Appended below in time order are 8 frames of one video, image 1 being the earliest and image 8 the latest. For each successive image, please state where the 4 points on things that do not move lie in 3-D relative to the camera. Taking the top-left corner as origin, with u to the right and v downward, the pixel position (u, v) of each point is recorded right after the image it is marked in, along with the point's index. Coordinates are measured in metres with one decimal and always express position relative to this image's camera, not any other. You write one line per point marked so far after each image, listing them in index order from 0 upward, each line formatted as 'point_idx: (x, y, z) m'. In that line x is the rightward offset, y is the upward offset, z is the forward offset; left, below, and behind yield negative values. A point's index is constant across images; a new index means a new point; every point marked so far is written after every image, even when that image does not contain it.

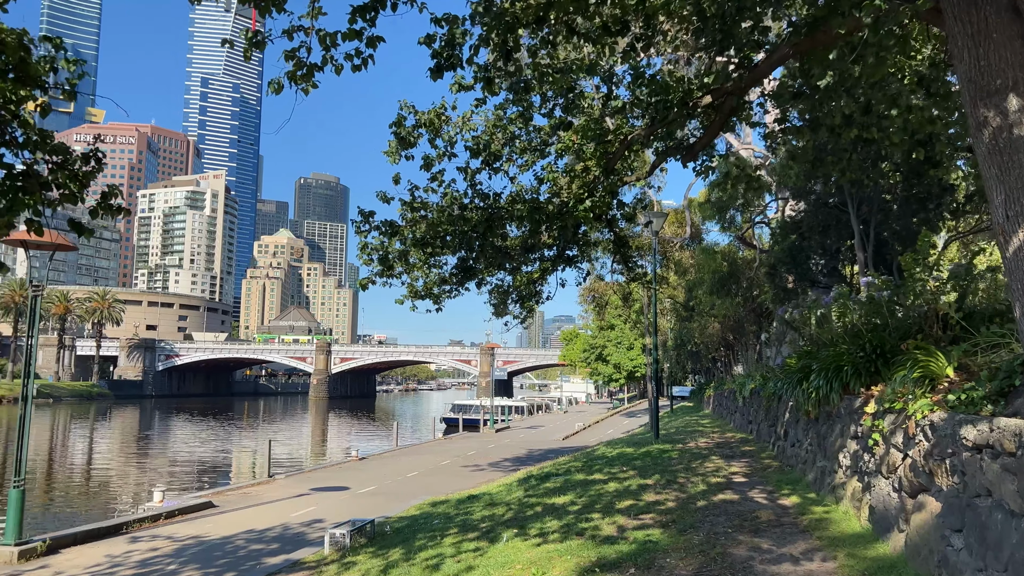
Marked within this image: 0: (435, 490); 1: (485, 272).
0: (-1.4, -3.8, +14.5) m
1: (-0.4, +0.2, +10.4) m
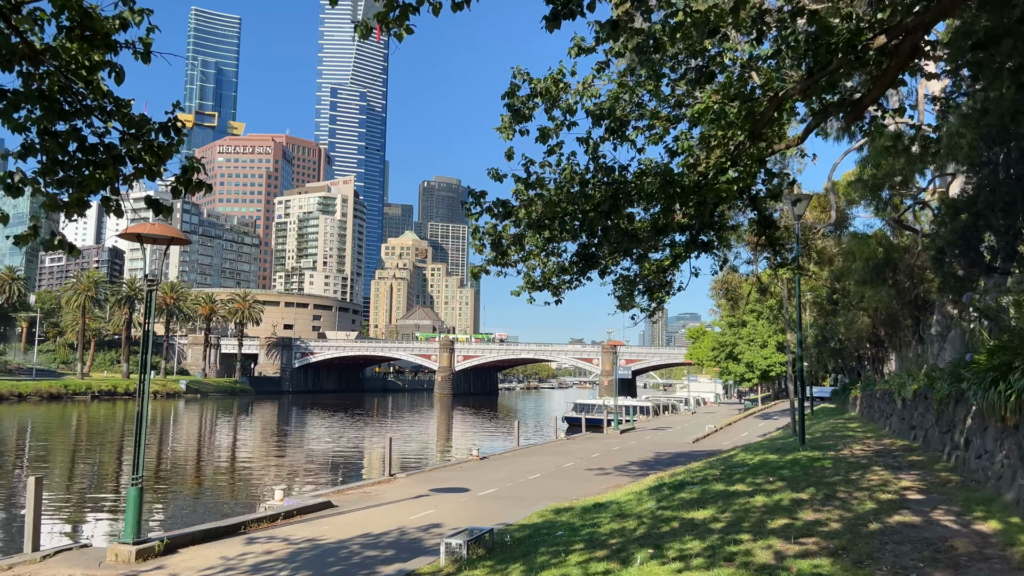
0: (+0.9, -3.6, +13.6) m
1: (+1.2, +0.3, +9.4) m
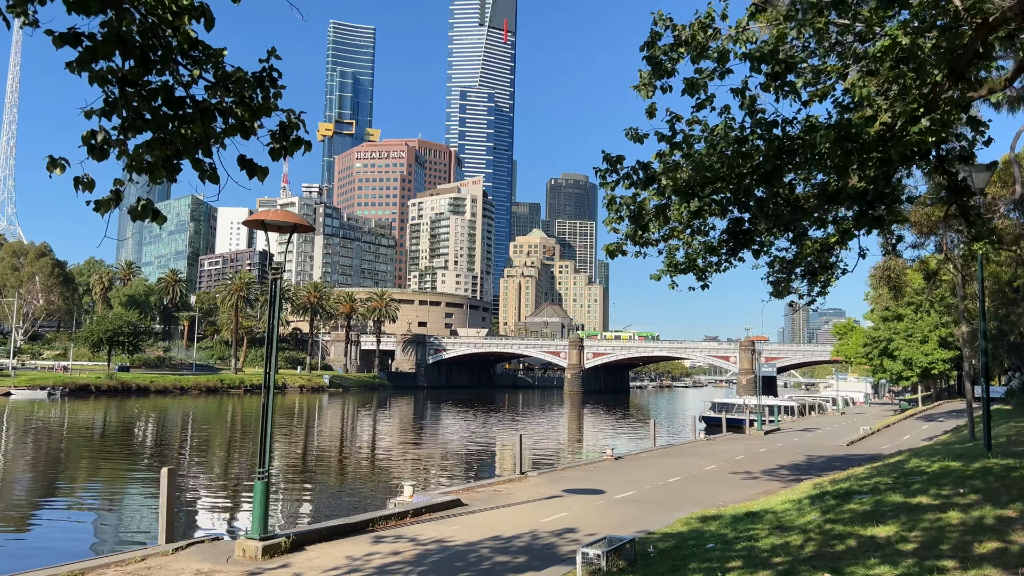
0: (+3.1, -3.4, +12.5) m
1: (+2.7, +0.5, +8.3) m
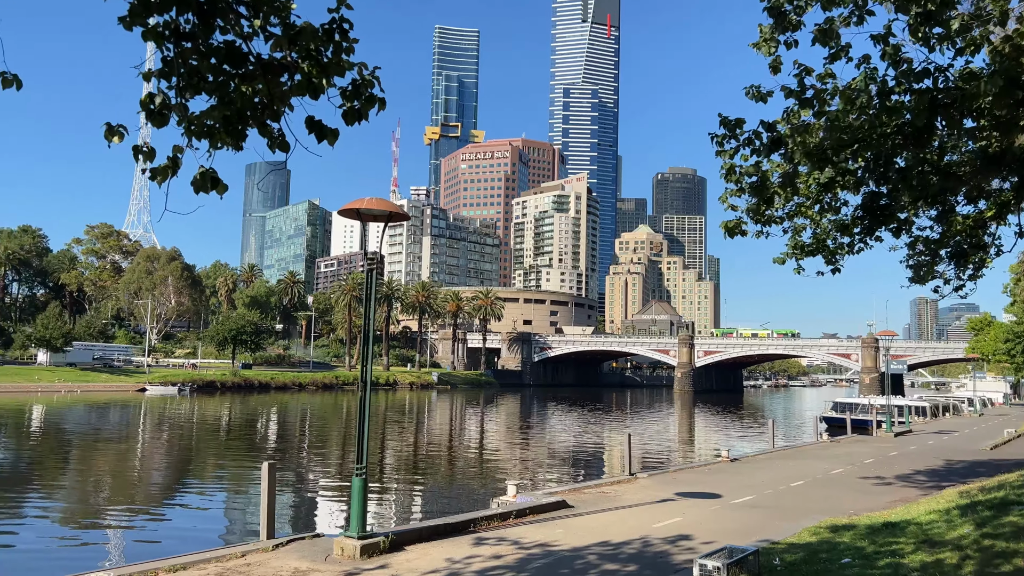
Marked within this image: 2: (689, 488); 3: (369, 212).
0: (+4.7, -3.2, +11.5) m
1: (+3.7, +0.7, +7.3) m
2: (+3.0, -3.4, +13.2) m
3: (-1.5, +0.8, +8.3) m
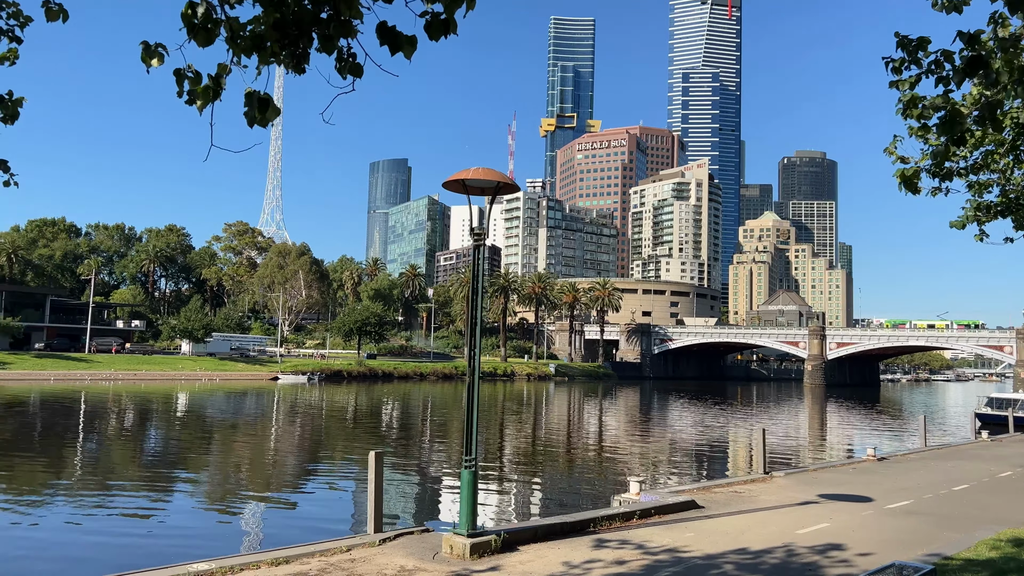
0: (+6.4, -2.9, +9.9) m
1: (+4.7, +1.0, +5.9) m
2: (+4.9, -3.1, +11.9) m
3: (-0.4, +1.0, +7.7) m
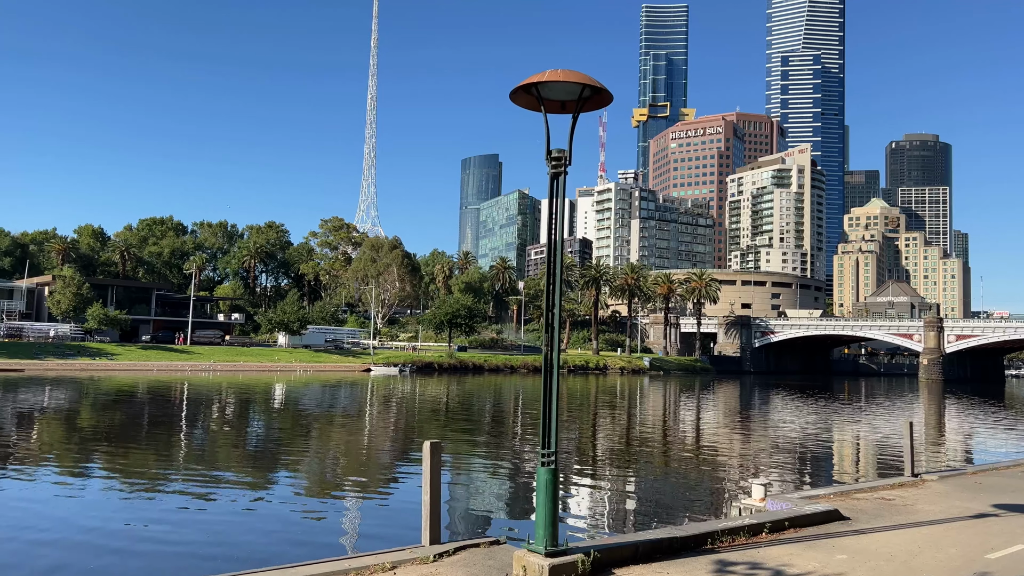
0: (+7.3, -2.4, +7.4) m
1: (+5.1, +1.4, +3.6) m
2: (+6.0, -2.6, +9.5) m
3: (+0.3, +1.5, +6.0) m
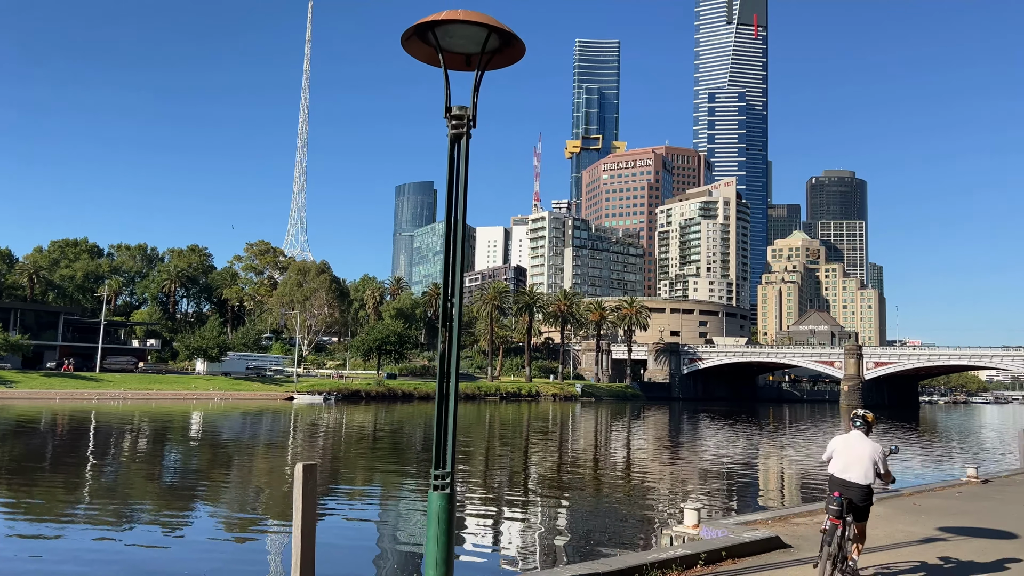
0: (+6.4, -2.5, +6.9) m
1: (+4.6, +1.5, +3.1) m
2: (+5.0, -2.7, +9.0) m
3: (-0.4, +1.5, +5.1) m
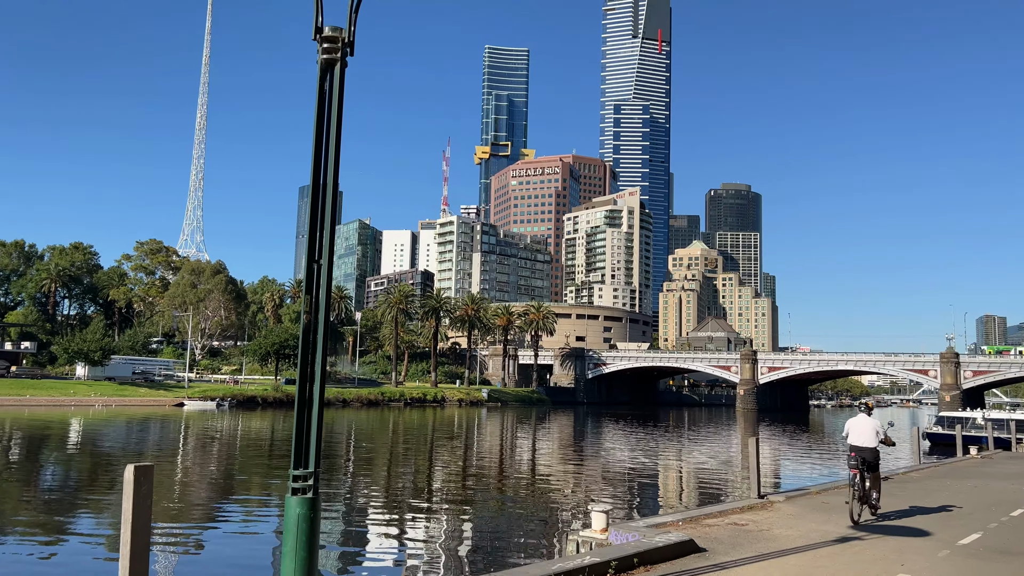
0: (+5.5, -2.4, +6.9) m
1: (+4.2, +1.7, +2.9) m
2: (+3.9, -2.6, +8.7) m
3: (-1.0, +1.7, +4.3) m
